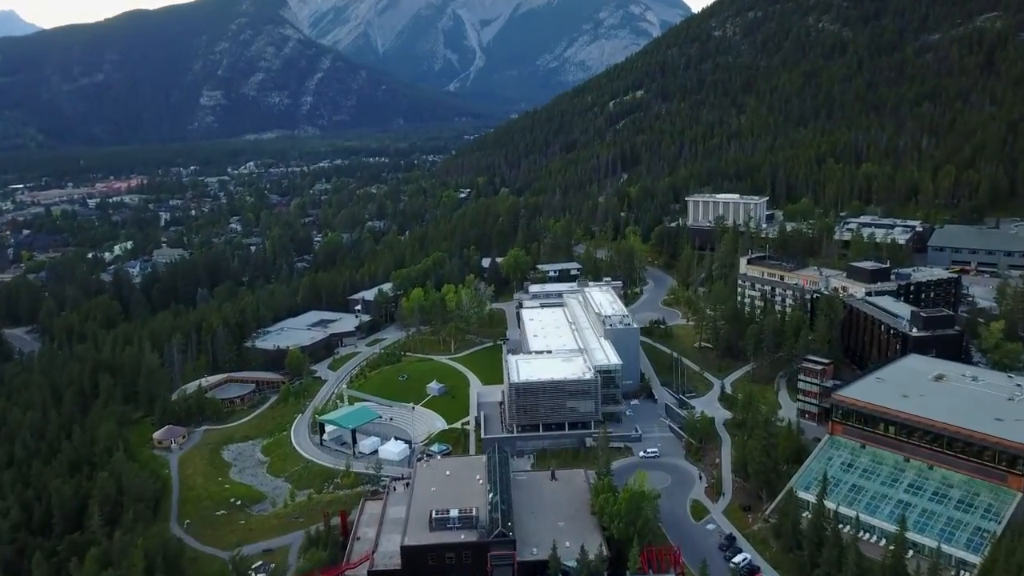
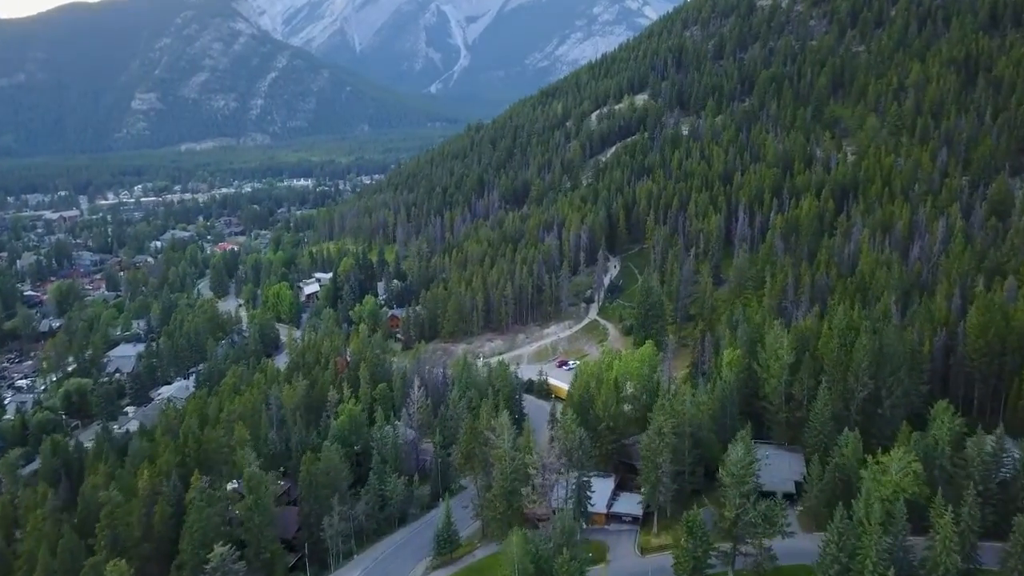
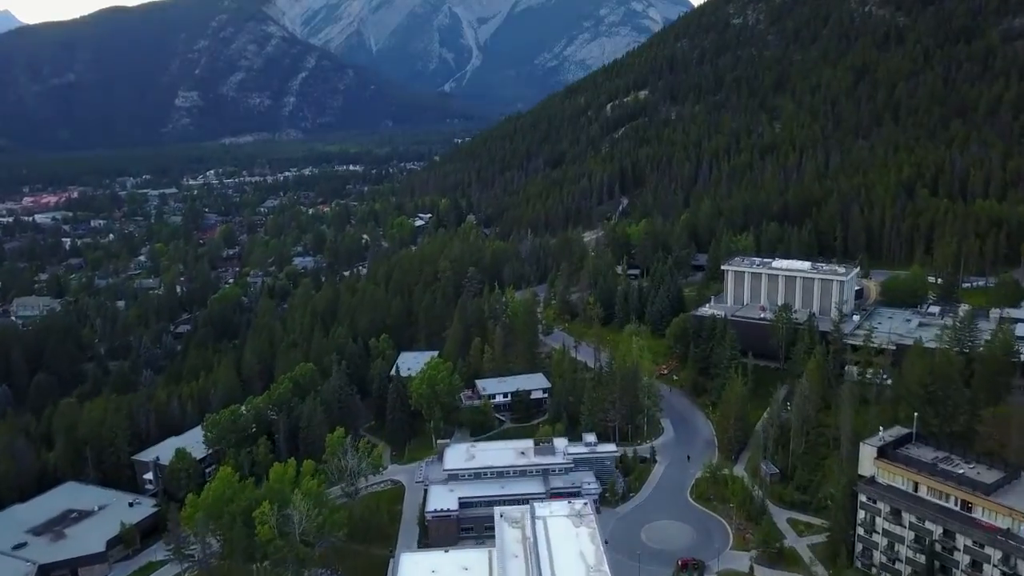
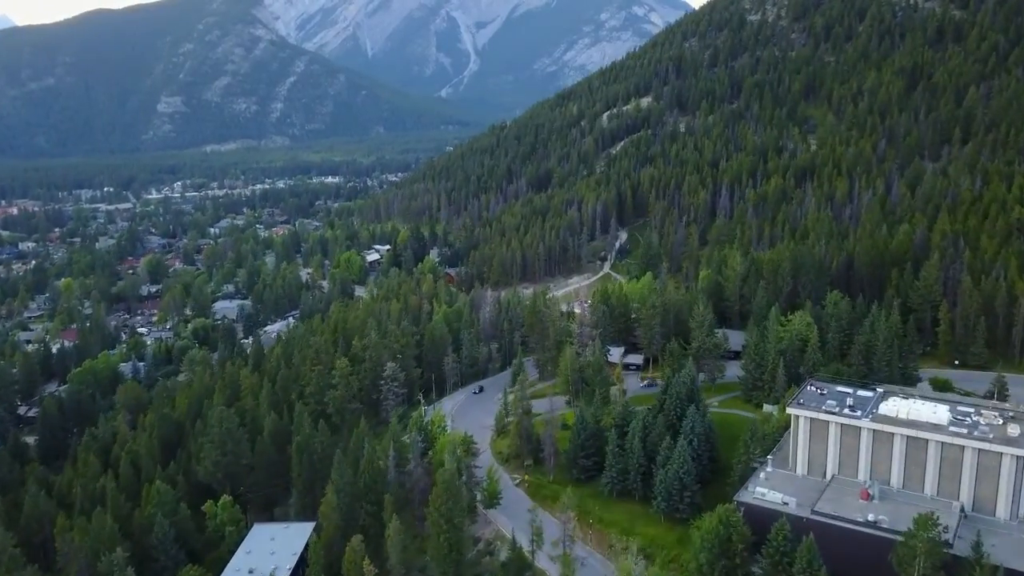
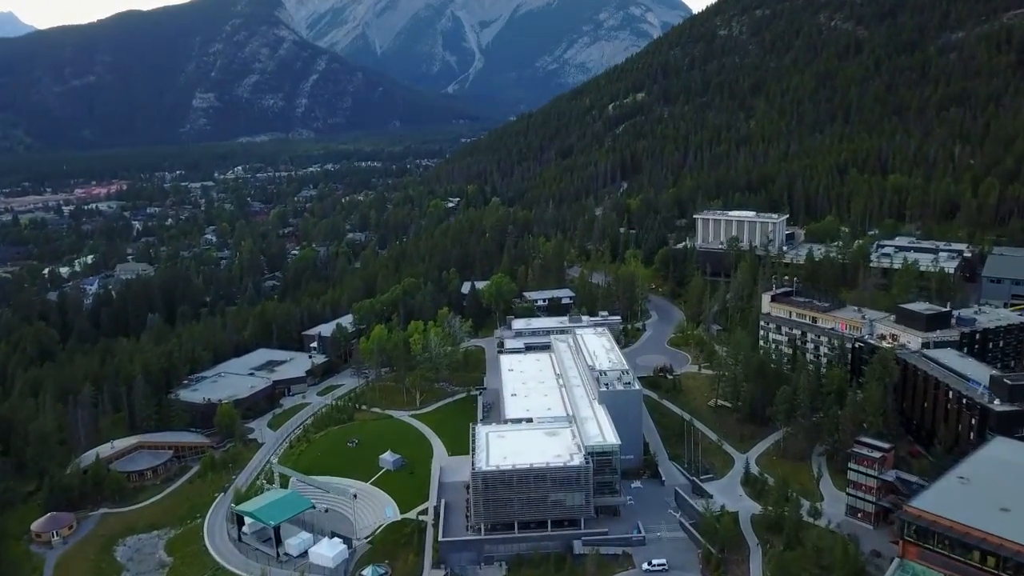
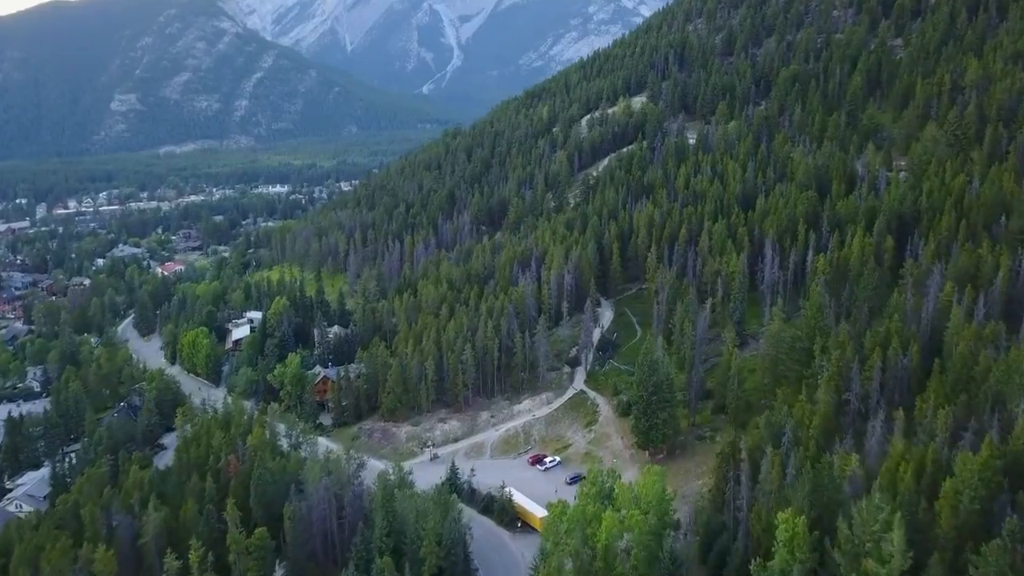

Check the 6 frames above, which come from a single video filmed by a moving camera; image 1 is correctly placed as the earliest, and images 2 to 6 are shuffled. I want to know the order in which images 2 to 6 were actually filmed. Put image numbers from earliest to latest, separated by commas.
5, 3, 4, 2, 6
